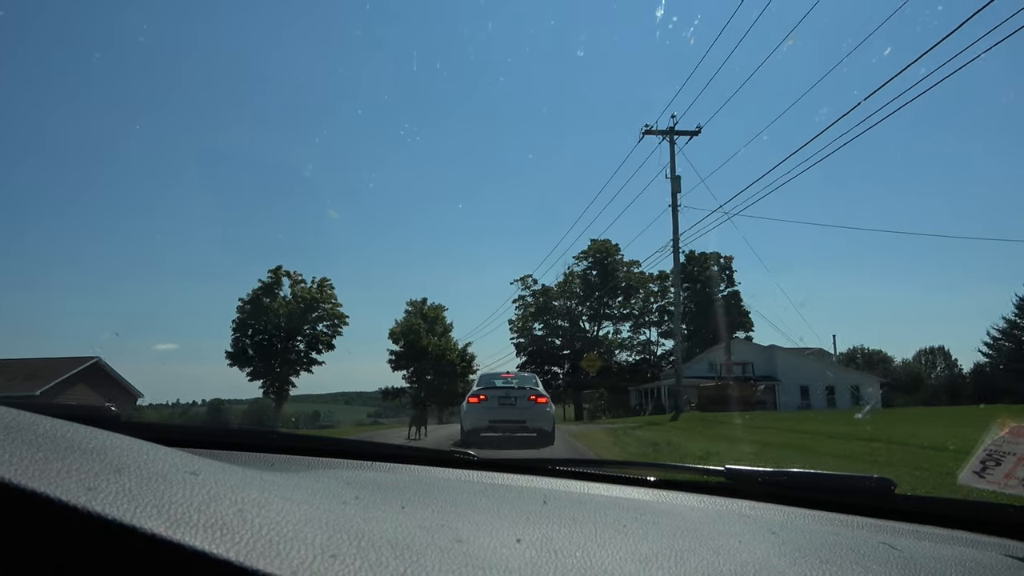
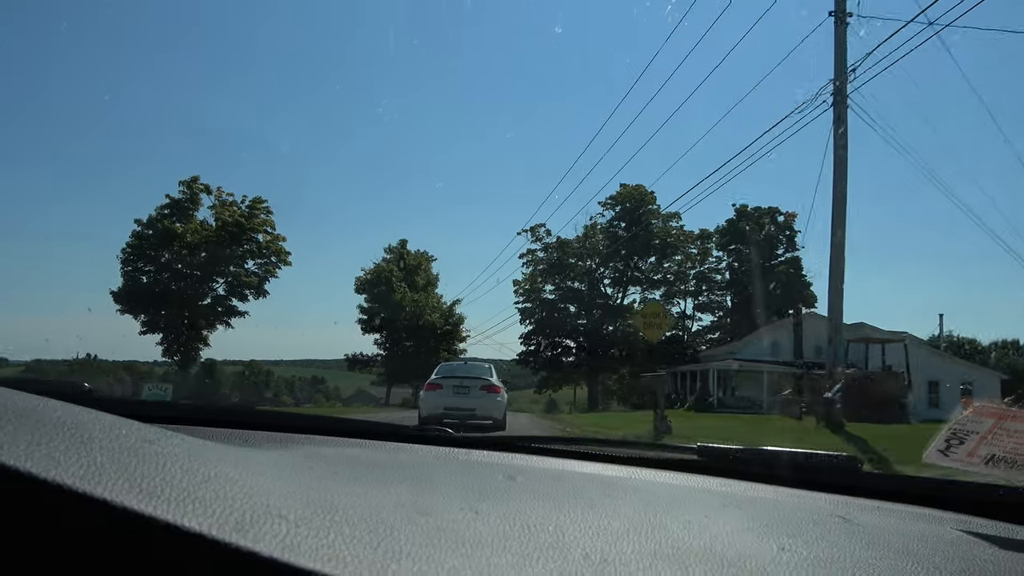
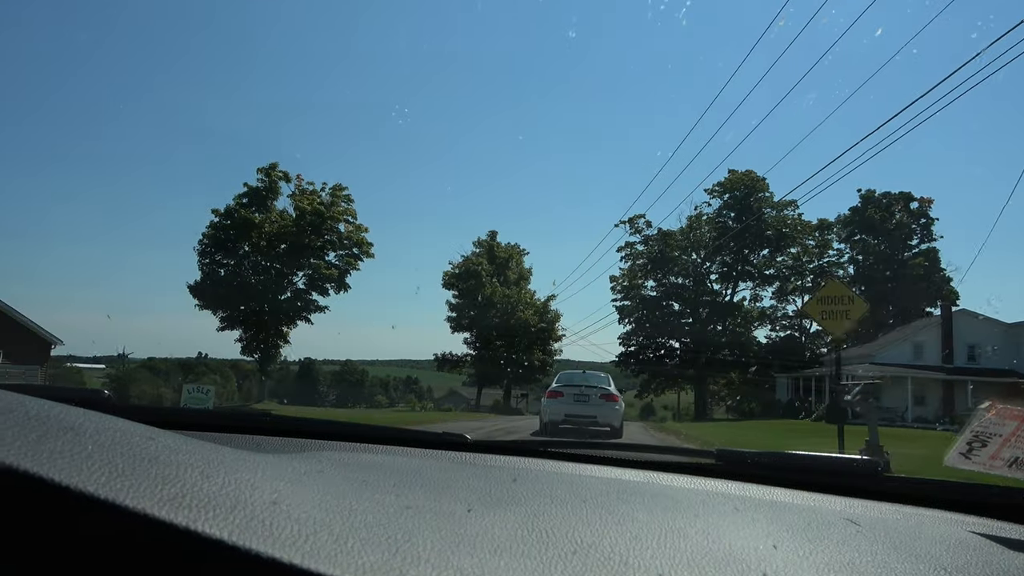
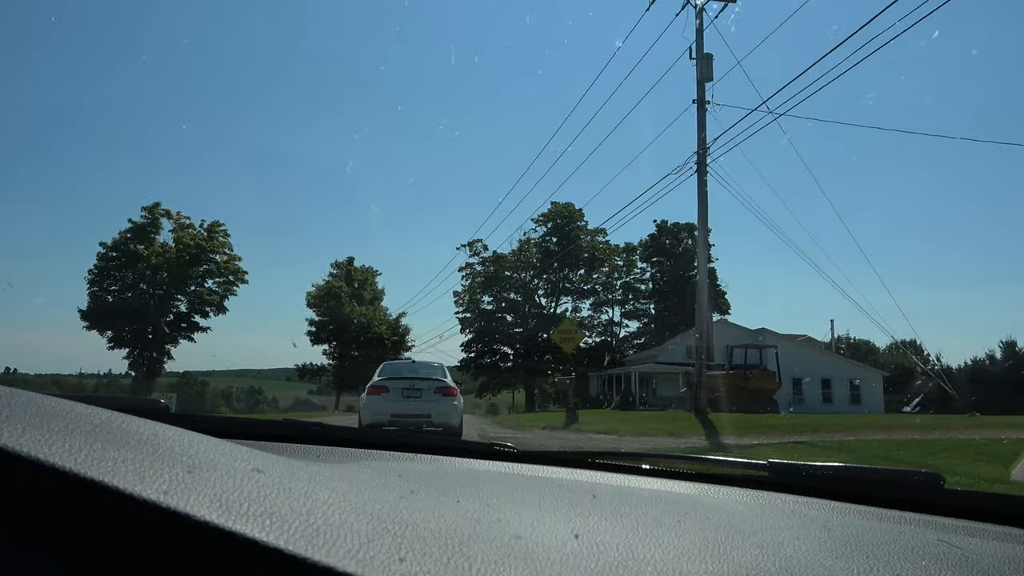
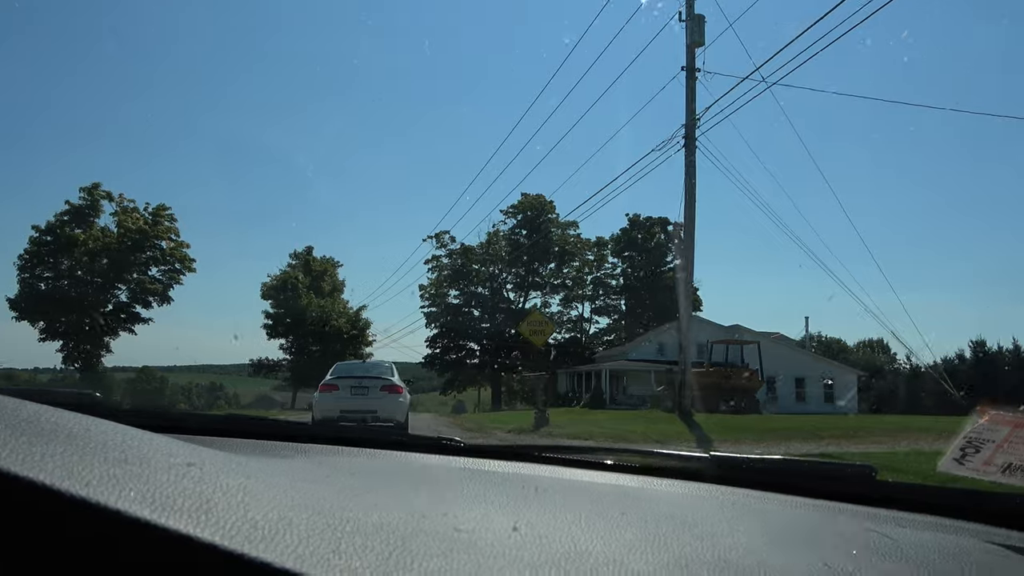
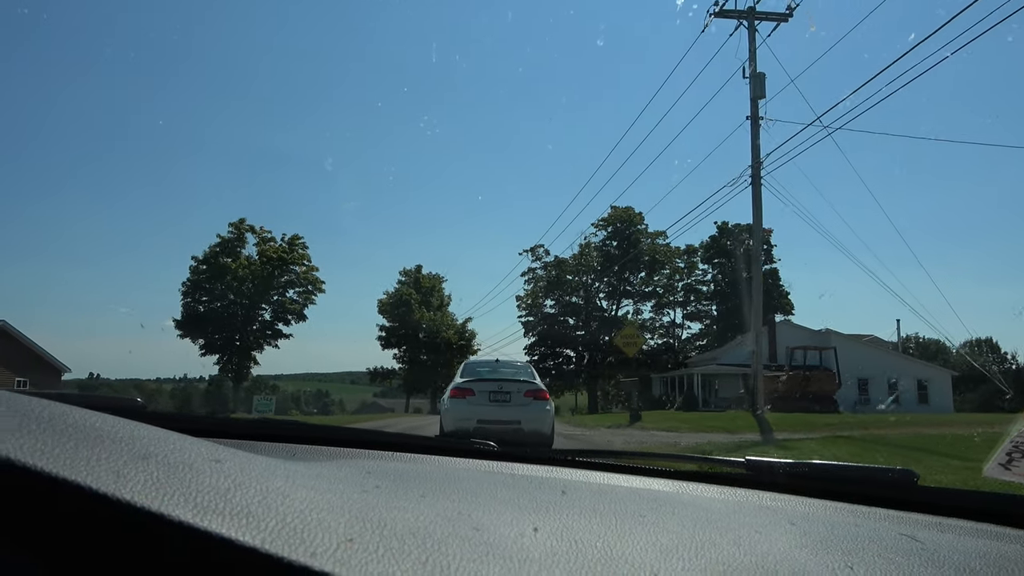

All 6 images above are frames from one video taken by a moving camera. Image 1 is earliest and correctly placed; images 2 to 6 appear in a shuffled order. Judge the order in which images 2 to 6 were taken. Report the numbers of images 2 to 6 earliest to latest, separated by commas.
6, 4, 5, 2, 3
